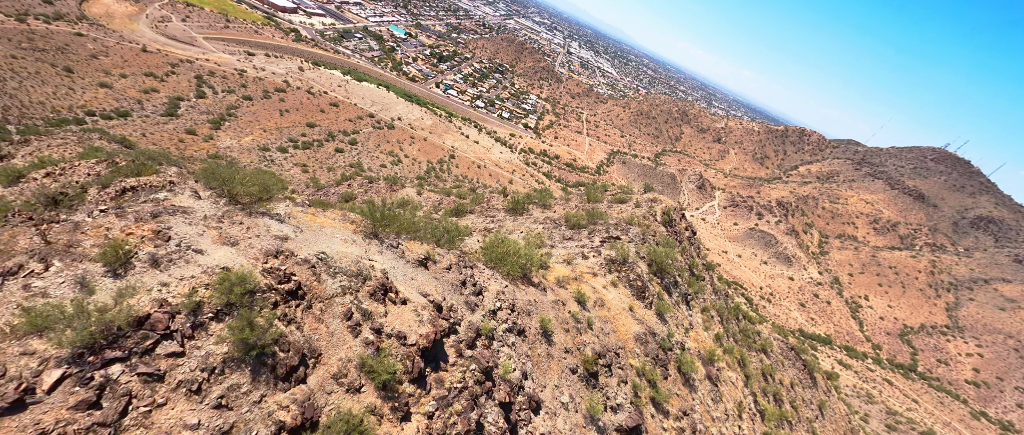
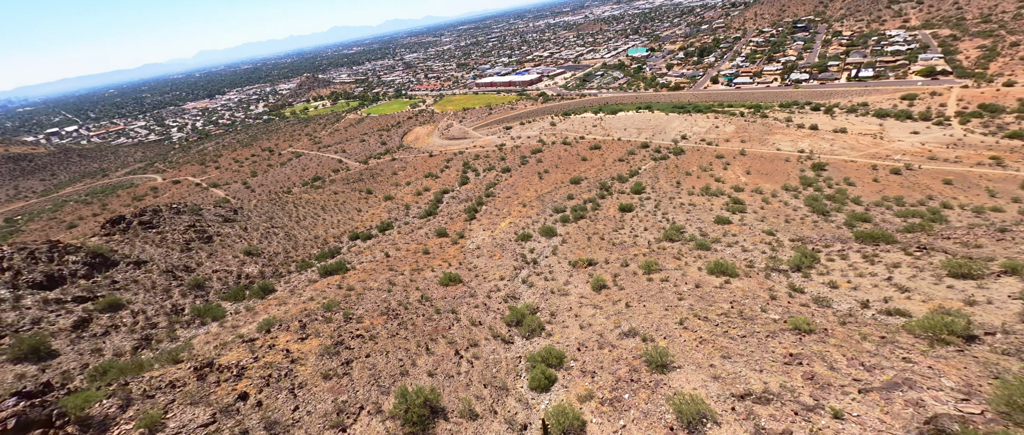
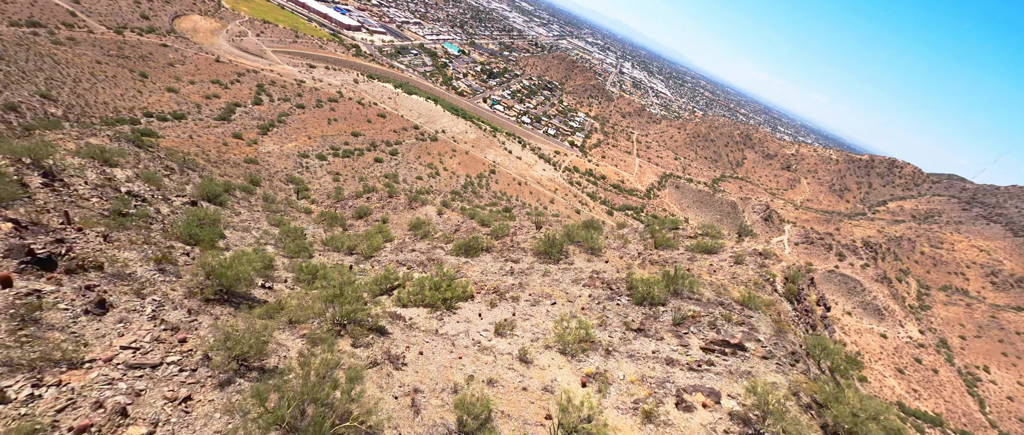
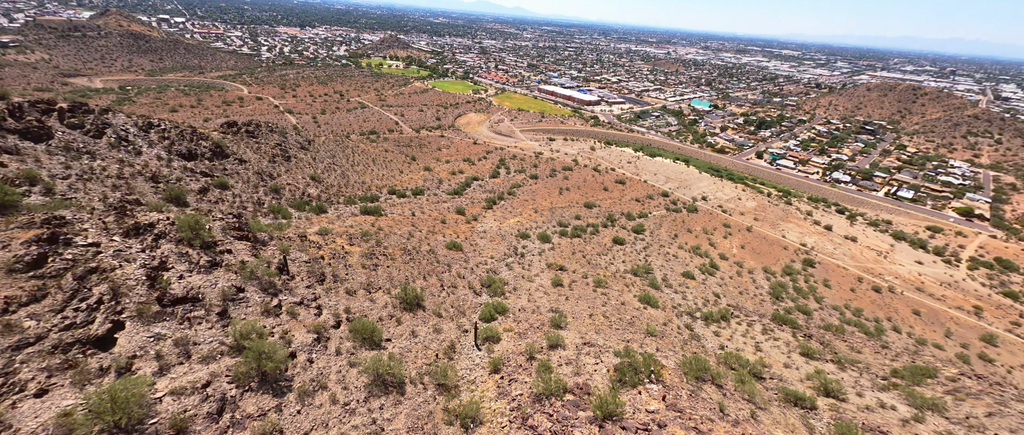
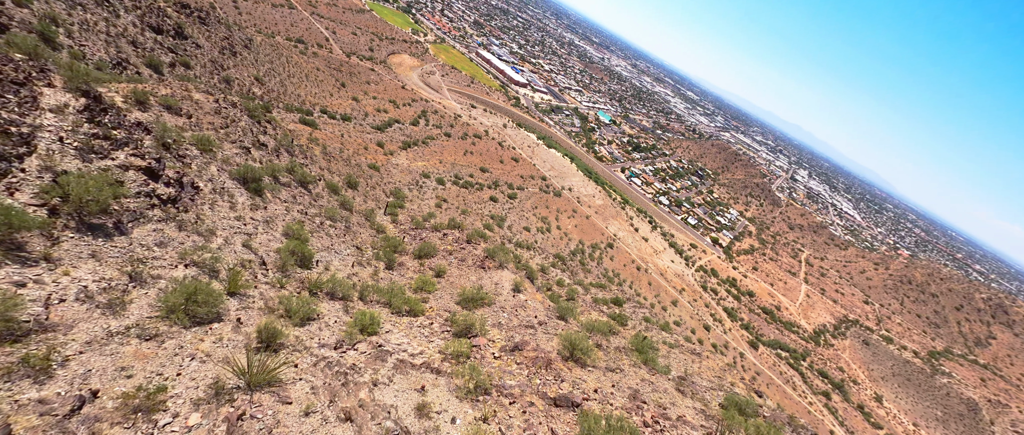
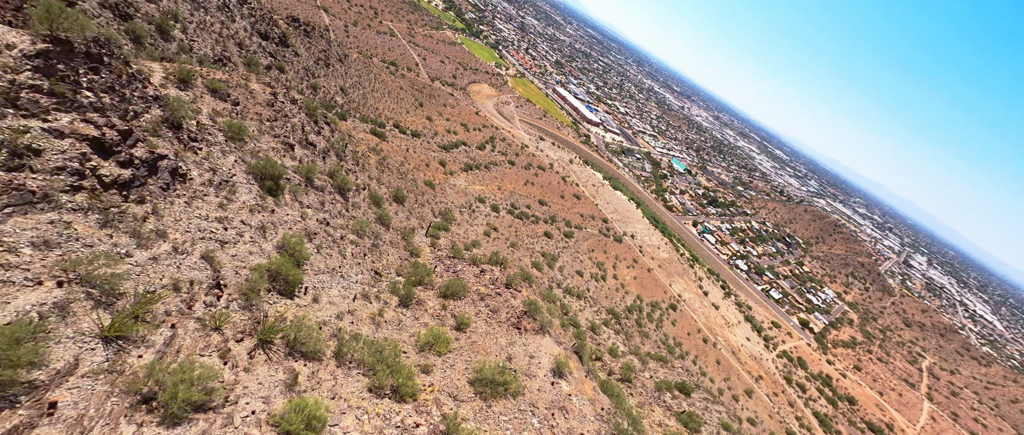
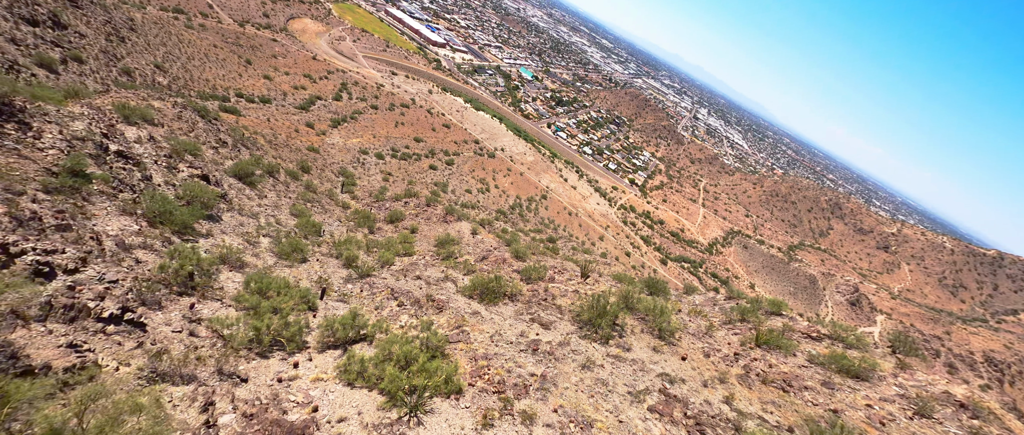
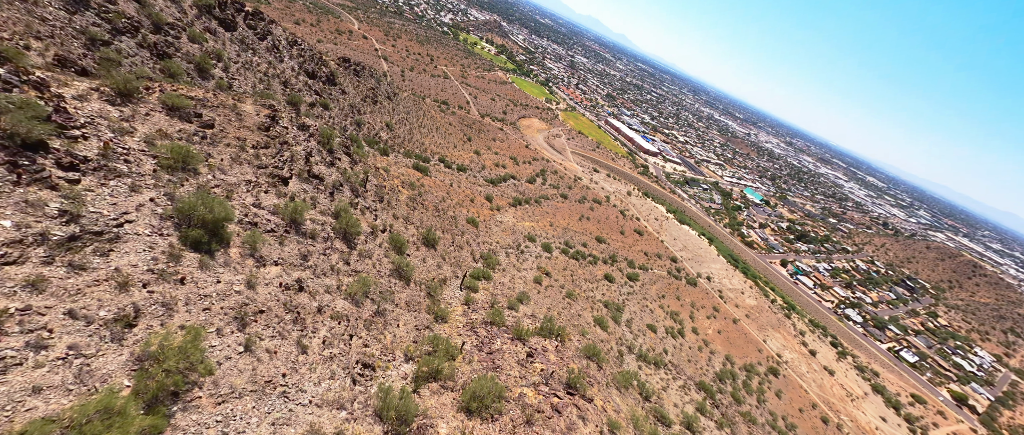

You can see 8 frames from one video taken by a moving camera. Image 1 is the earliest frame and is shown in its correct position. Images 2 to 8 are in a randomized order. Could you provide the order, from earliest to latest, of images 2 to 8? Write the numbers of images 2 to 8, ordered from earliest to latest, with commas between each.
3, 7, 5, 6, 8, 4, 2
